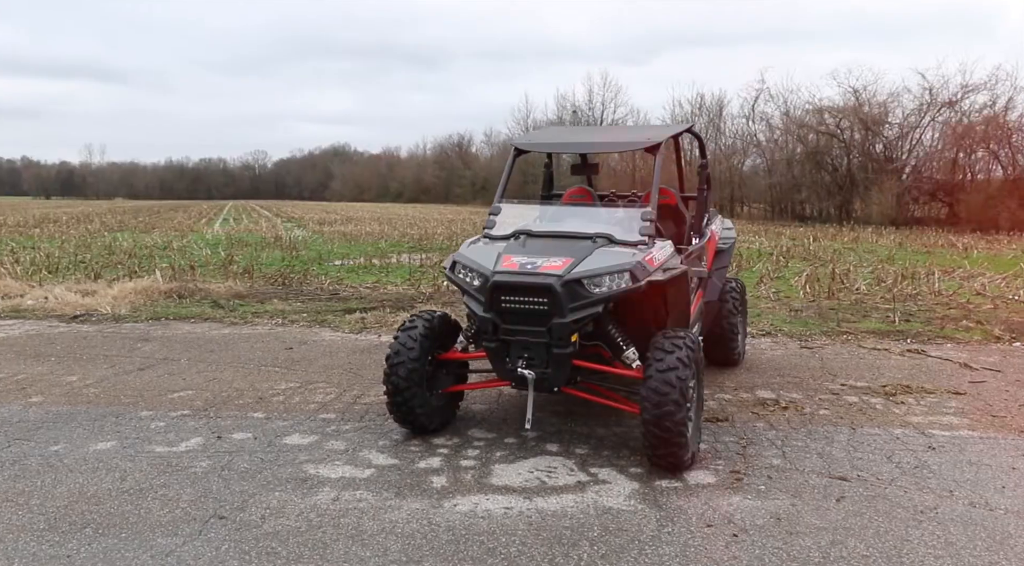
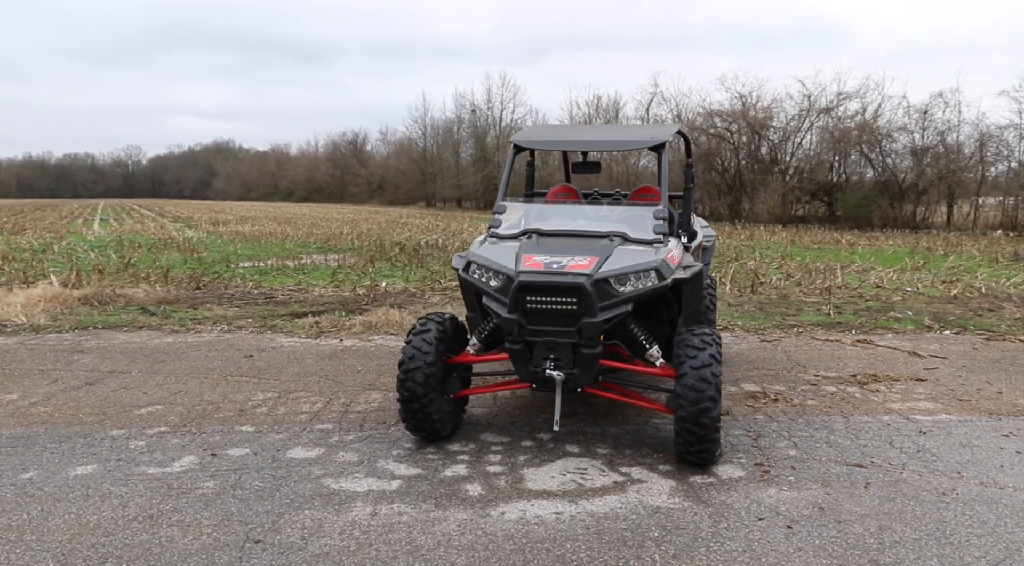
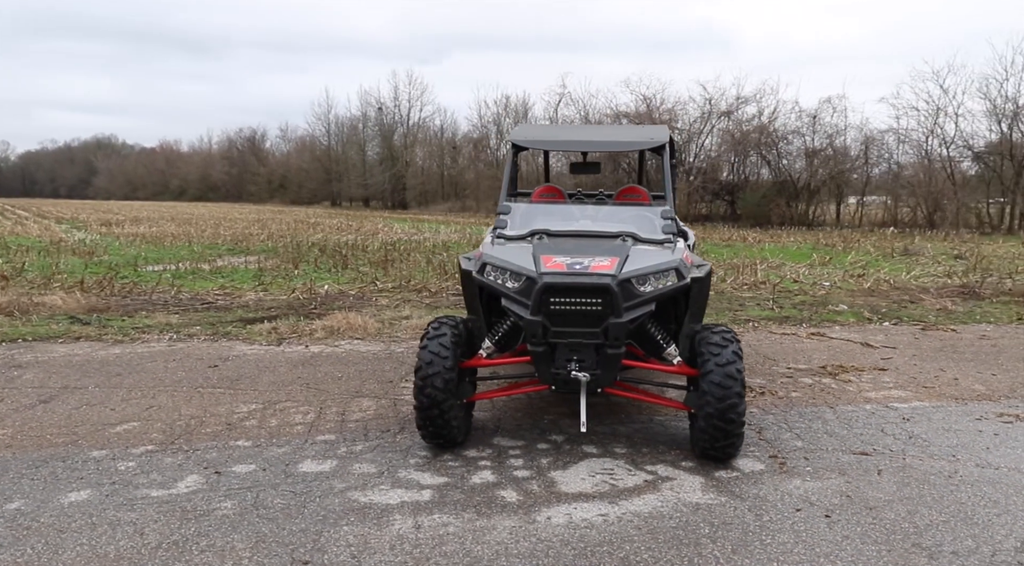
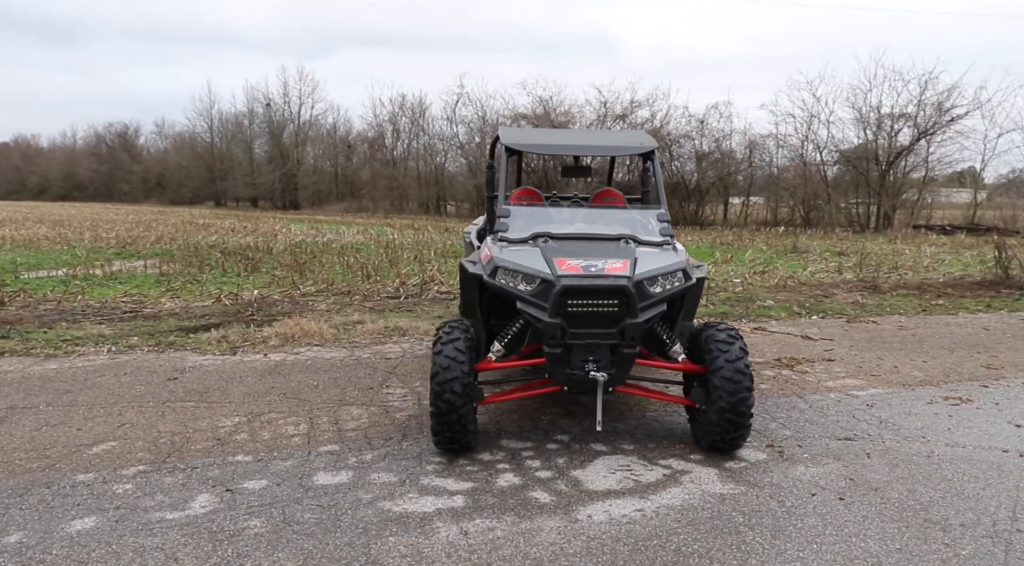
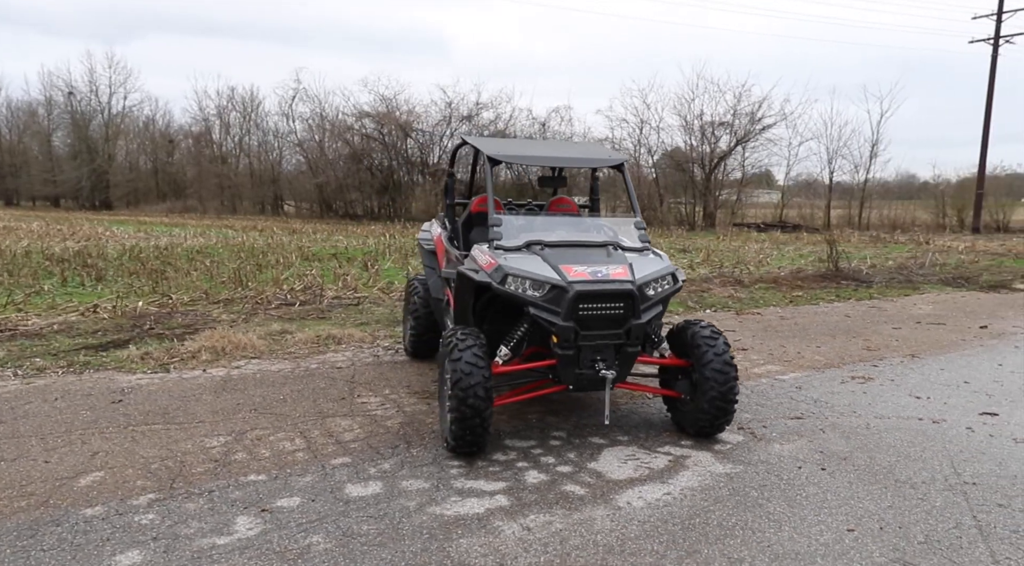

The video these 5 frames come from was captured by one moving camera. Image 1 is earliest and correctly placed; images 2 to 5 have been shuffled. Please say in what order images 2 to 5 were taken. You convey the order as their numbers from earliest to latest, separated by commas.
2, 3, 4, 5
